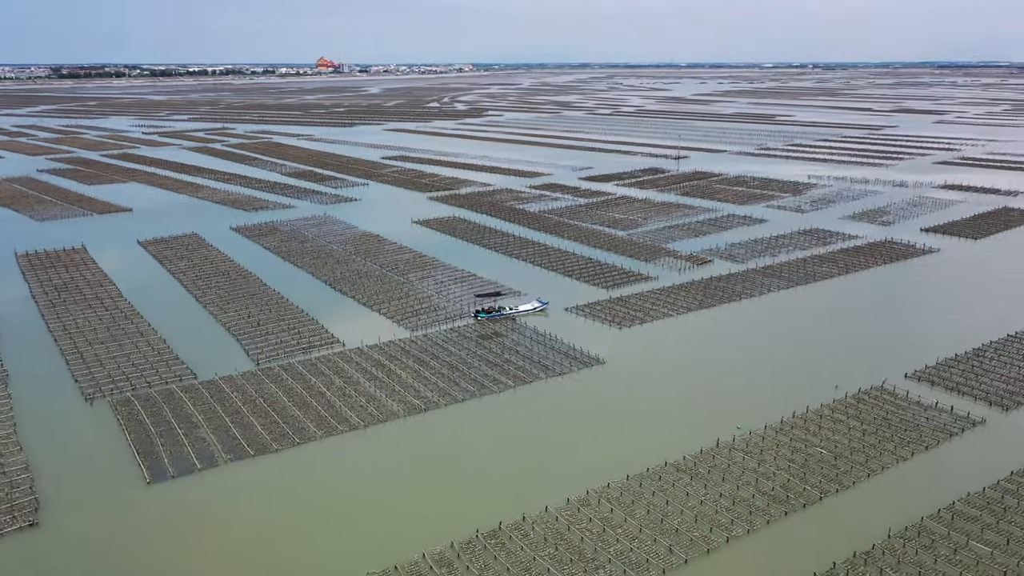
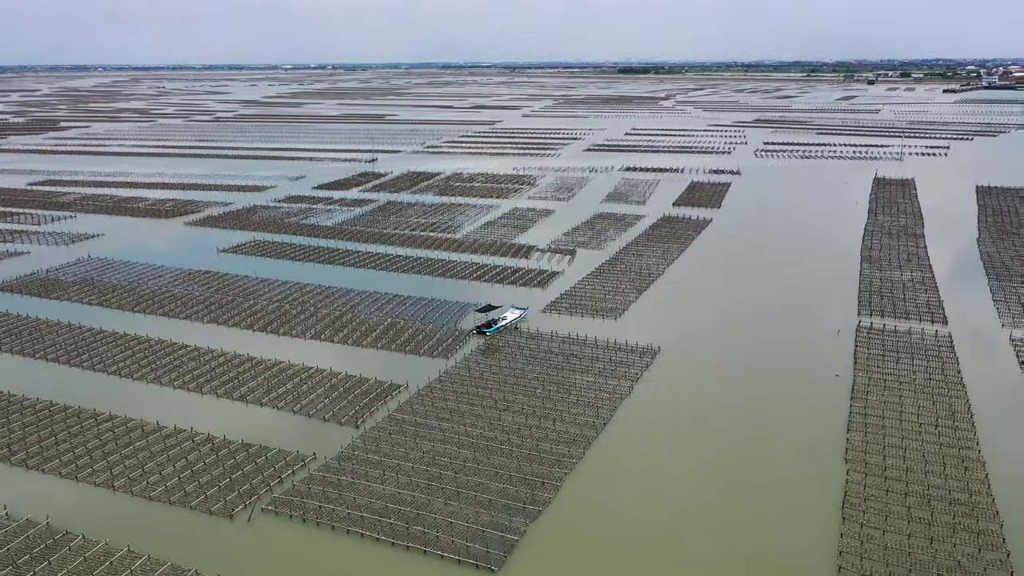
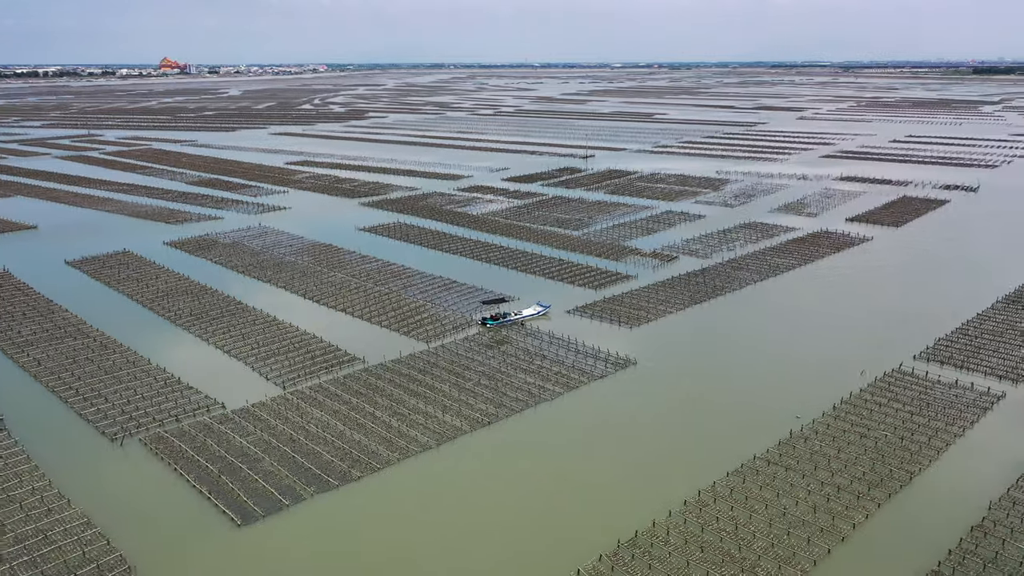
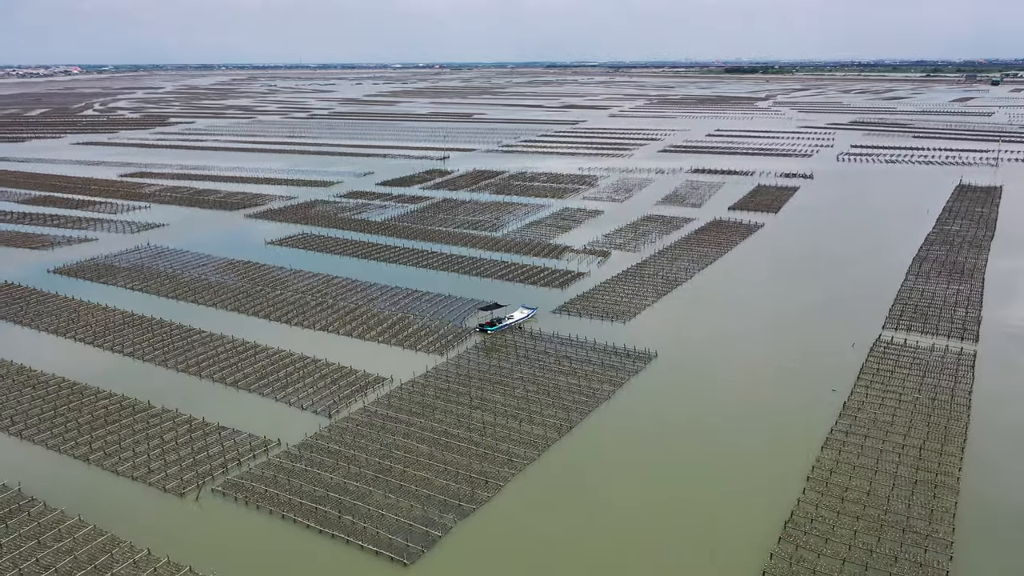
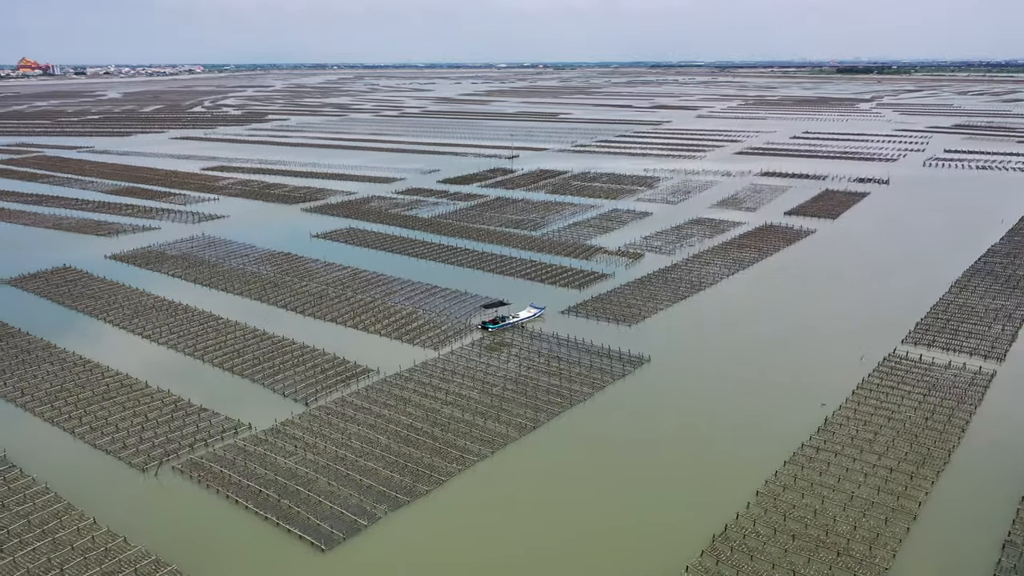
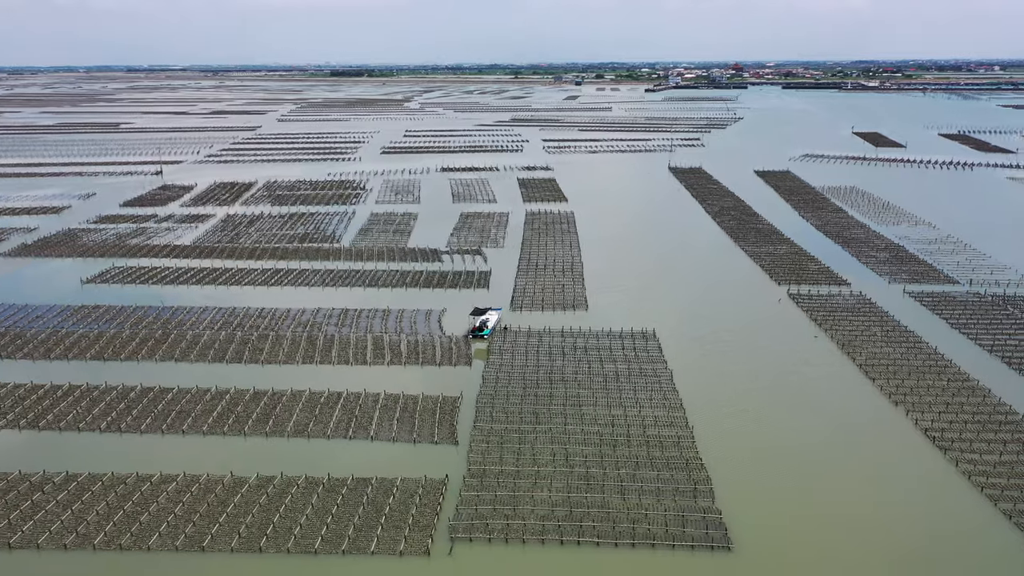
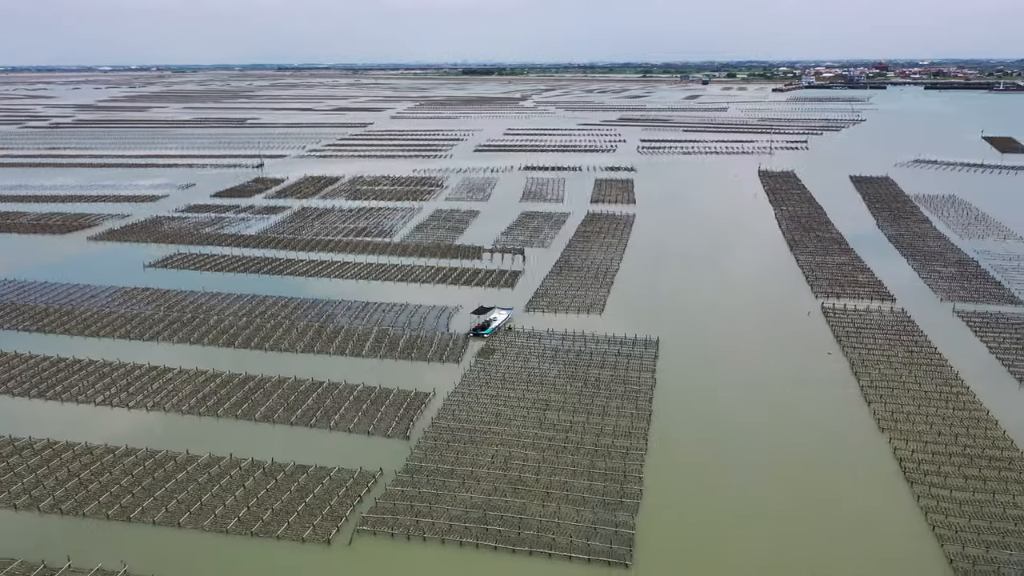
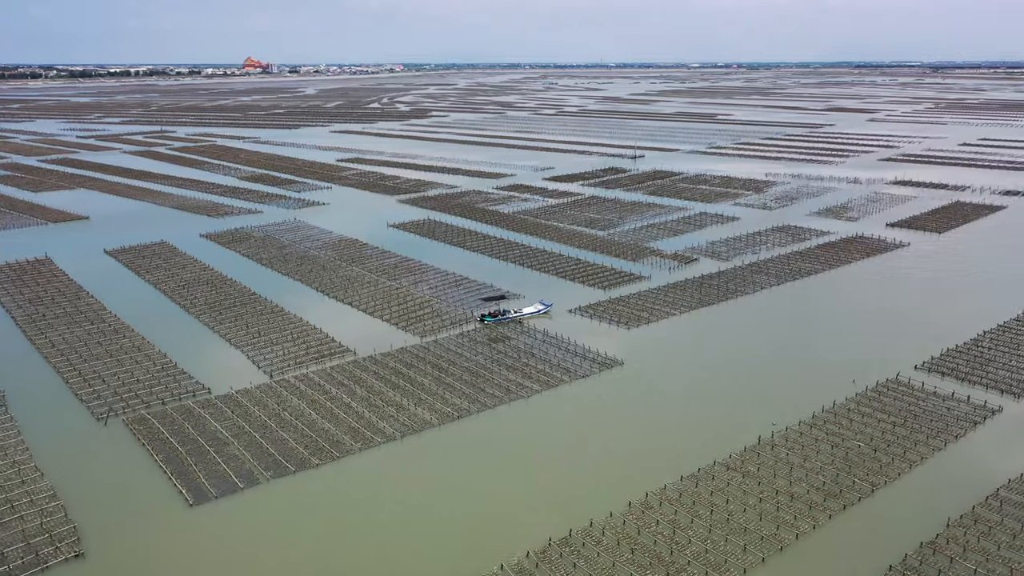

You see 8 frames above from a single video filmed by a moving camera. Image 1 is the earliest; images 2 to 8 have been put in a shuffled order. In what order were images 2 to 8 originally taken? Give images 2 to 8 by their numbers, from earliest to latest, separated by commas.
8, 3, 5, 4, 2, 7, 6
